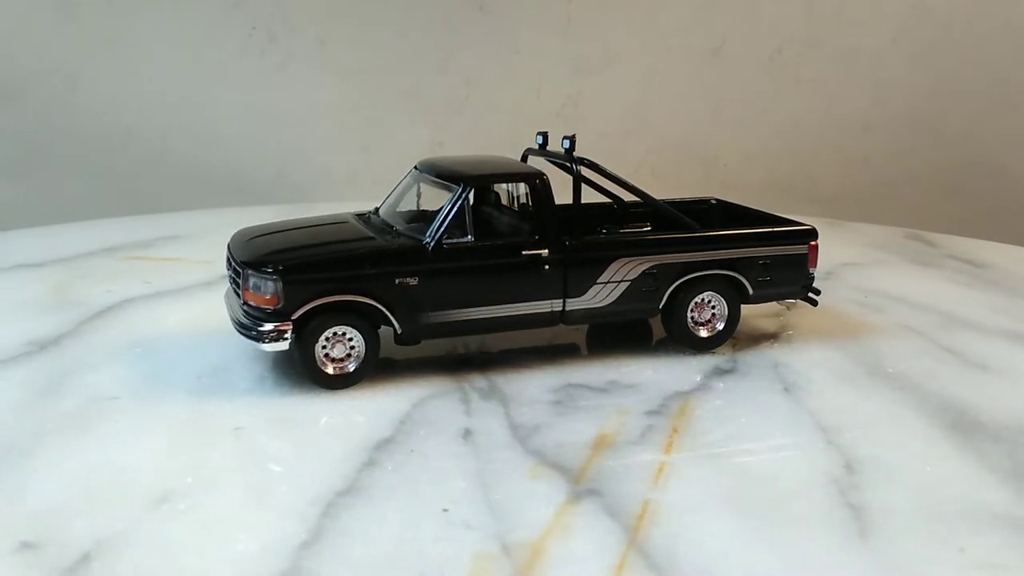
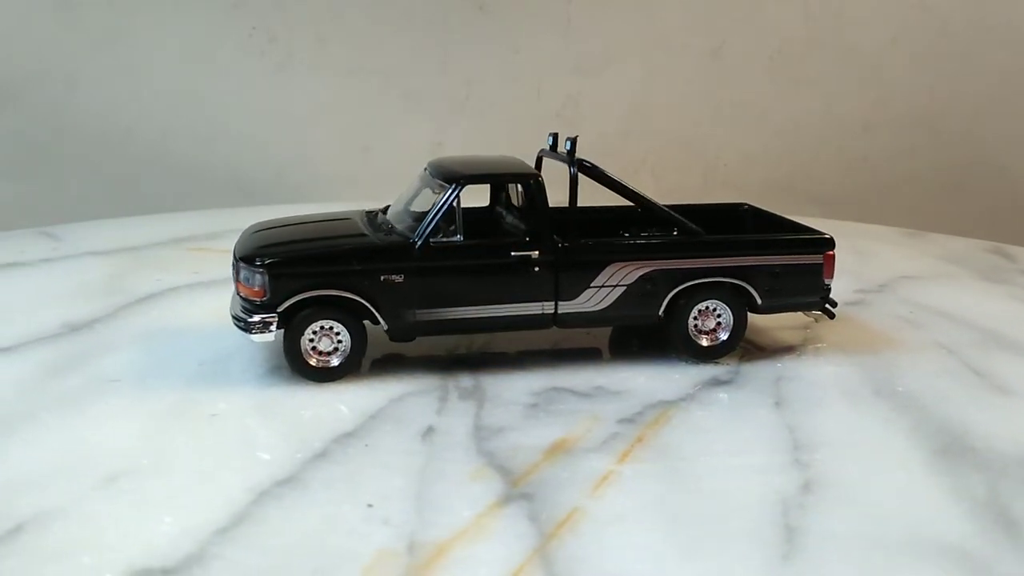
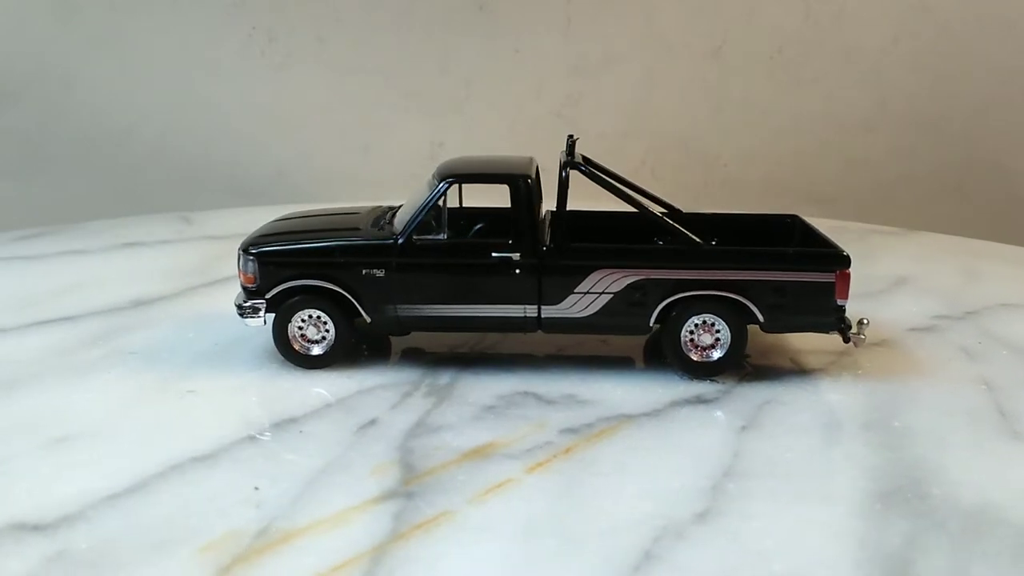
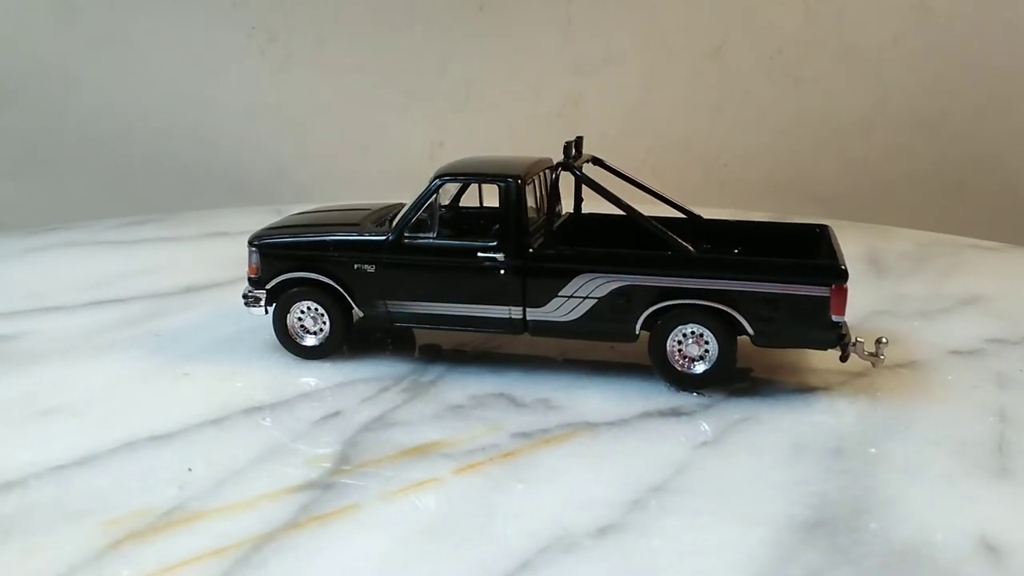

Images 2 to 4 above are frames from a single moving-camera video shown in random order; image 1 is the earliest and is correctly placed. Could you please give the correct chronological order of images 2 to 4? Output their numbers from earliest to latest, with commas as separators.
2, 3, 4
